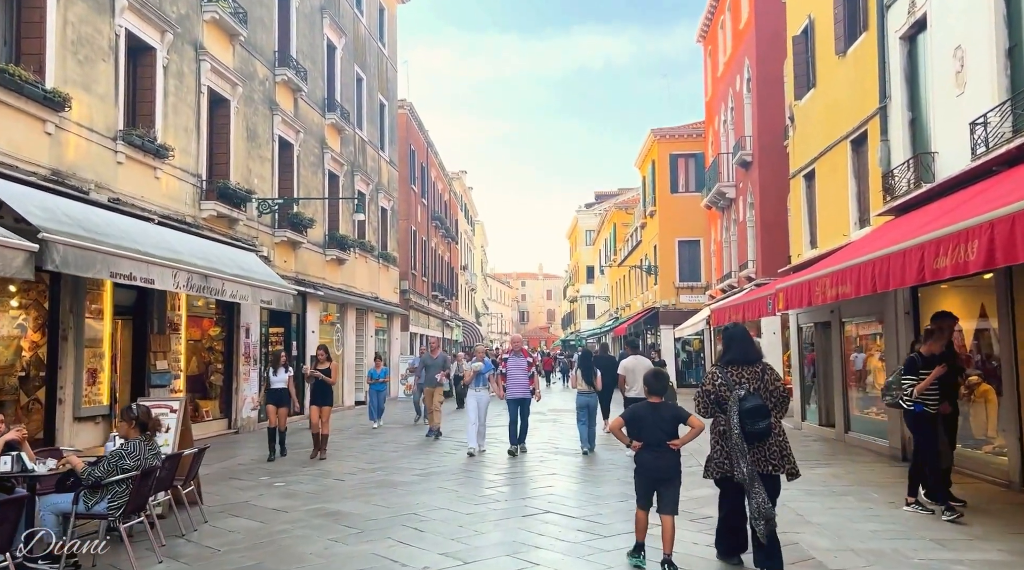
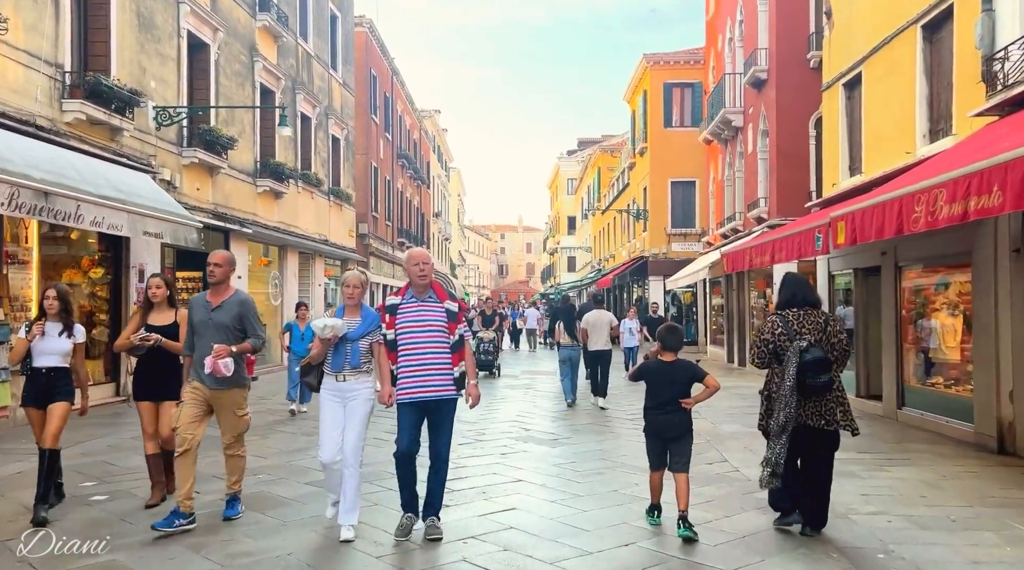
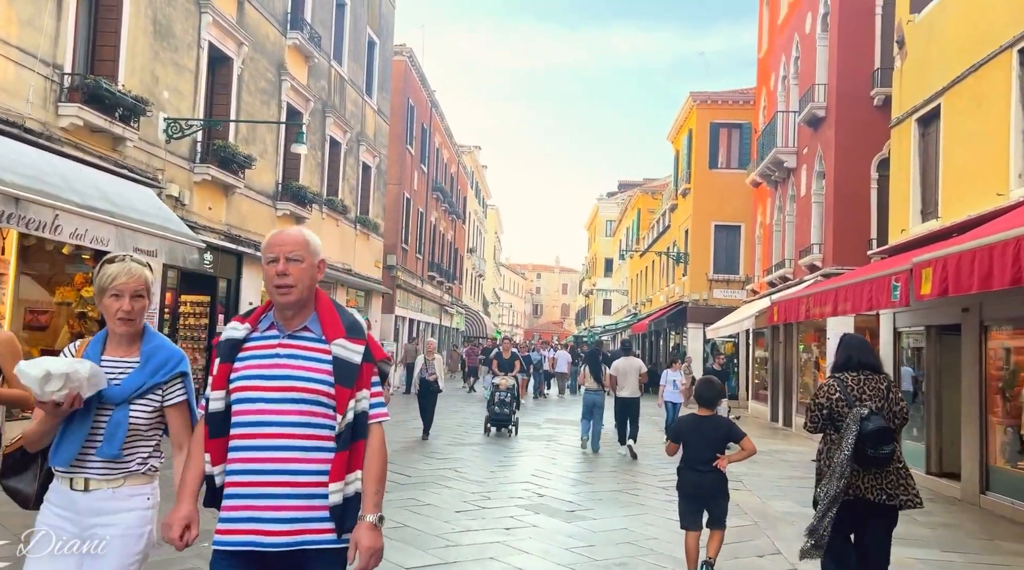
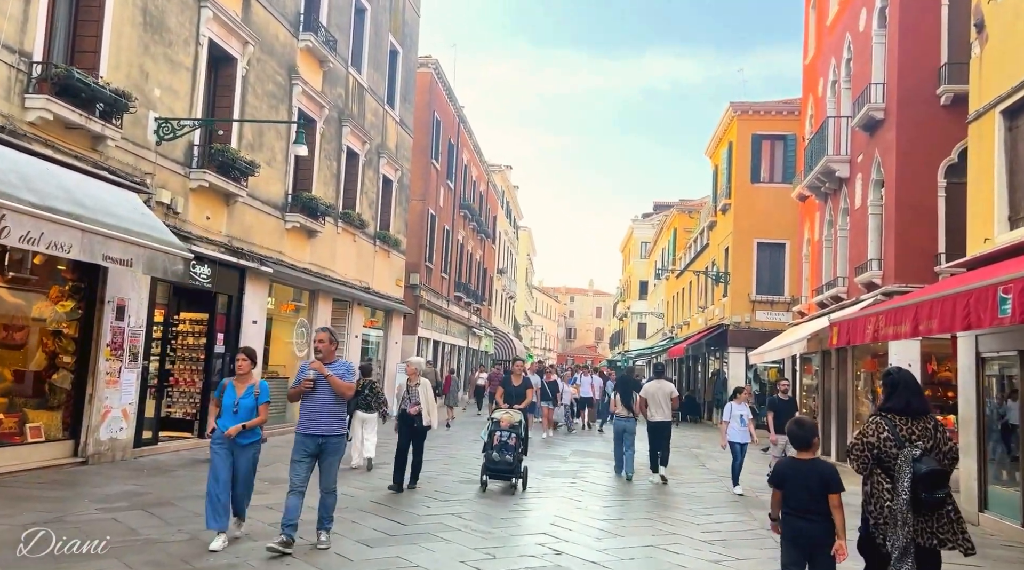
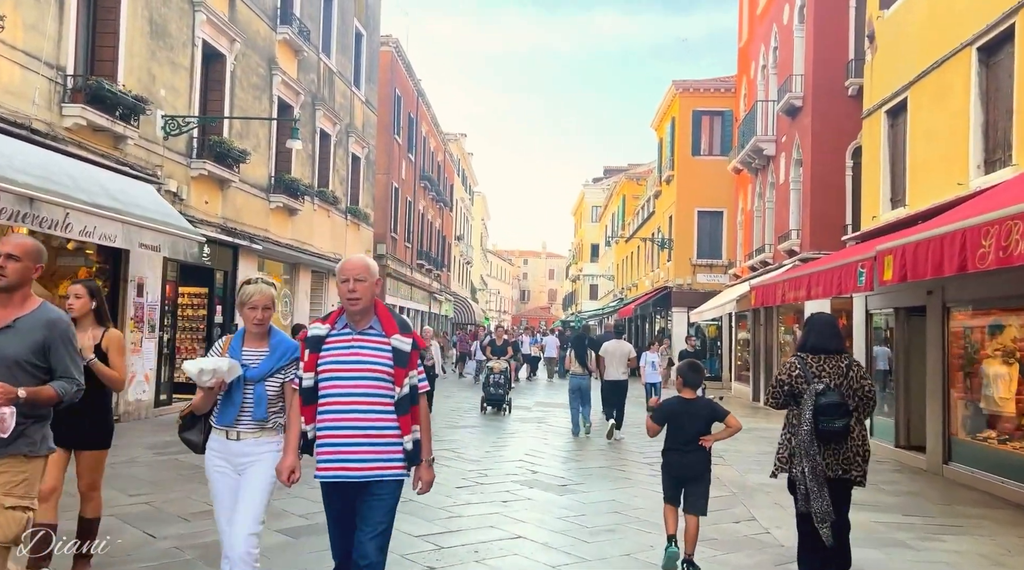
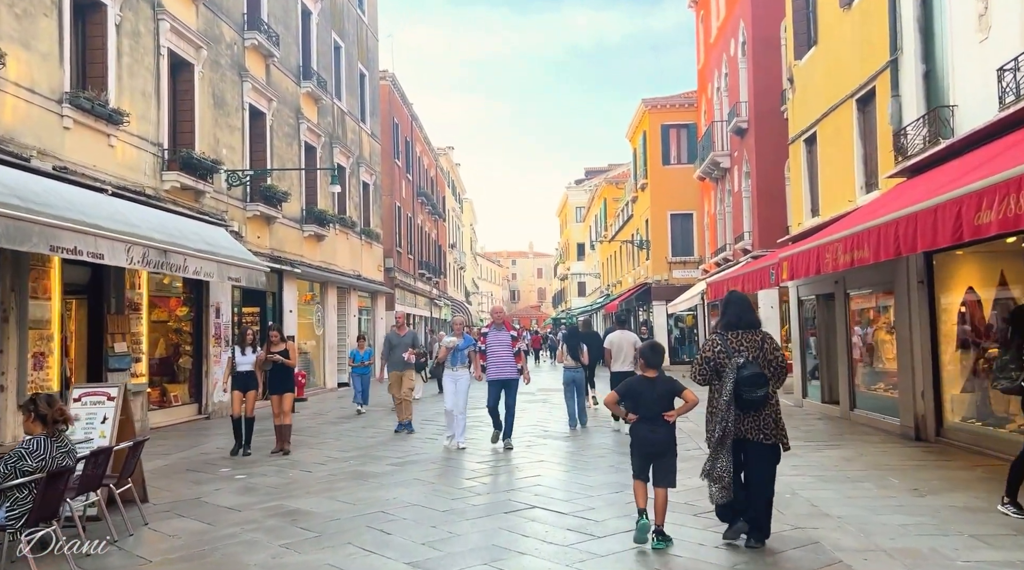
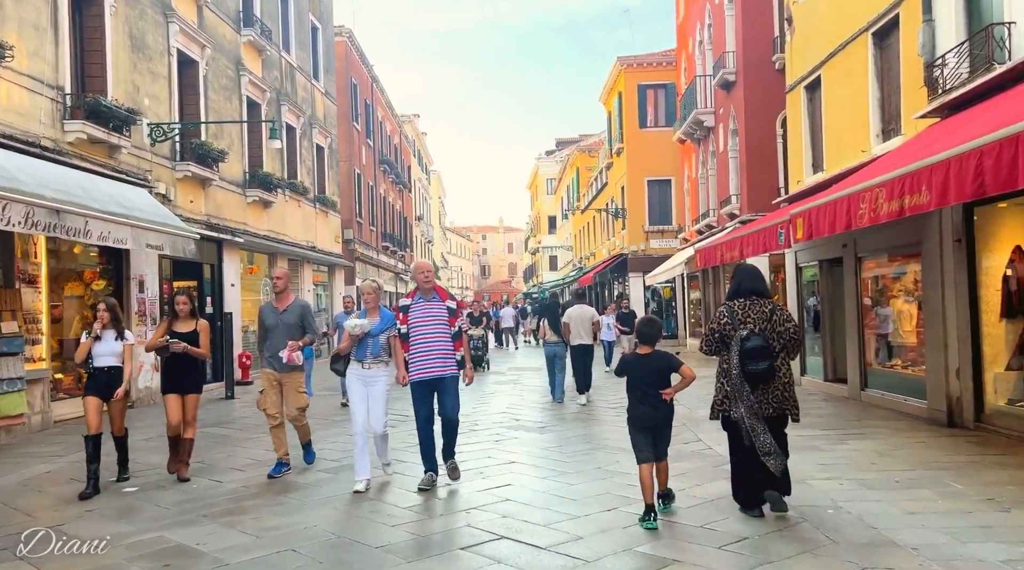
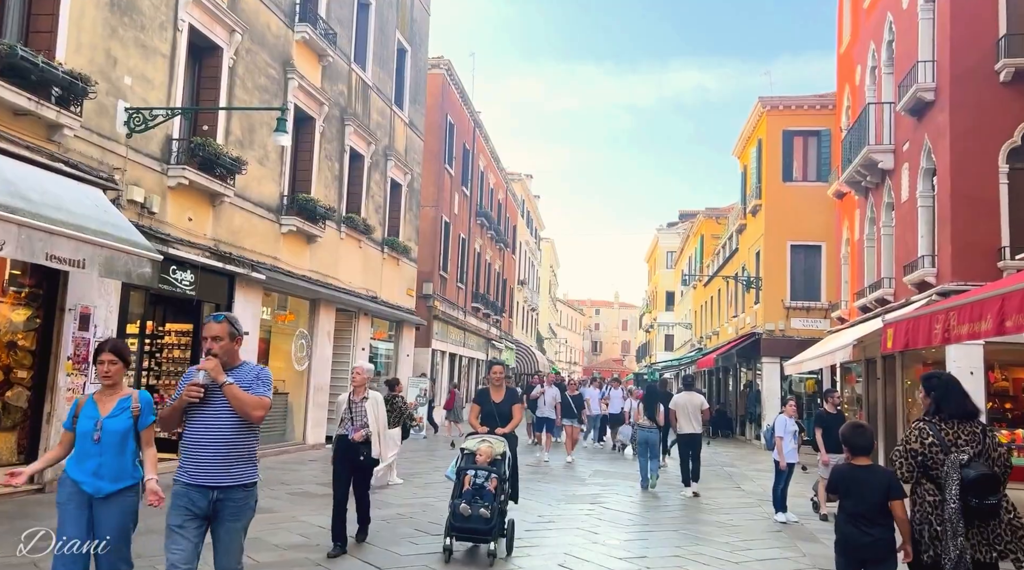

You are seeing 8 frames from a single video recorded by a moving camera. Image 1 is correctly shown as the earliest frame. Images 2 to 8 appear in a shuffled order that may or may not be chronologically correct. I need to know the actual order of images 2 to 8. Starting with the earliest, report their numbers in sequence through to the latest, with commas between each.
6, 7, 2, 5, 3, 4, 8
